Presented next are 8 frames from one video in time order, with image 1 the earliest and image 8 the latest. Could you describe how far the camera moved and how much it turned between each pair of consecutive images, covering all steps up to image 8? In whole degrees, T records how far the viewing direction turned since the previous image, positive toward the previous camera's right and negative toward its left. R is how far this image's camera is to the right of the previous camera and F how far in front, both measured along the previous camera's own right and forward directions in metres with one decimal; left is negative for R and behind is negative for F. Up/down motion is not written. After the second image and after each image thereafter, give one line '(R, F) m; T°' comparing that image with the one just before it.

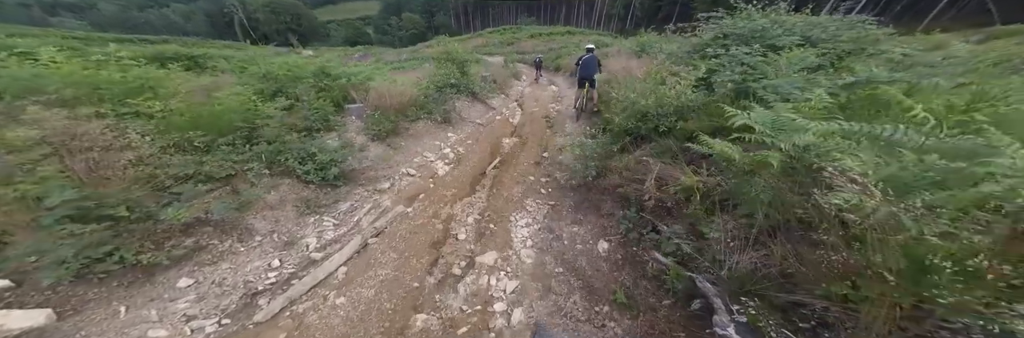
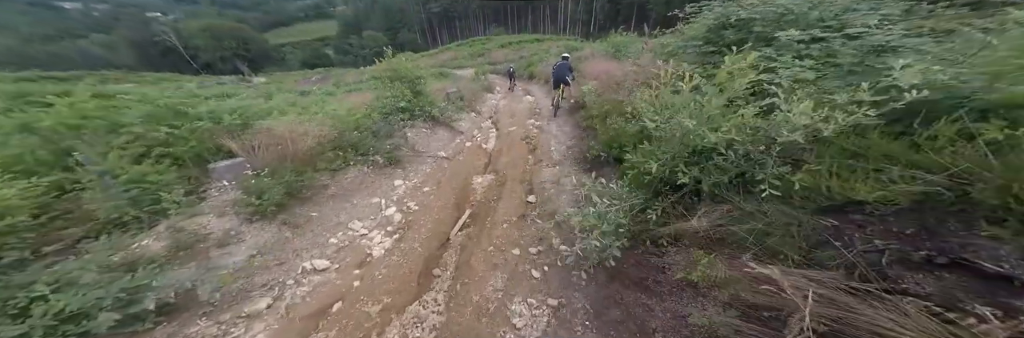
(+0.2, +2.8) m; +4°
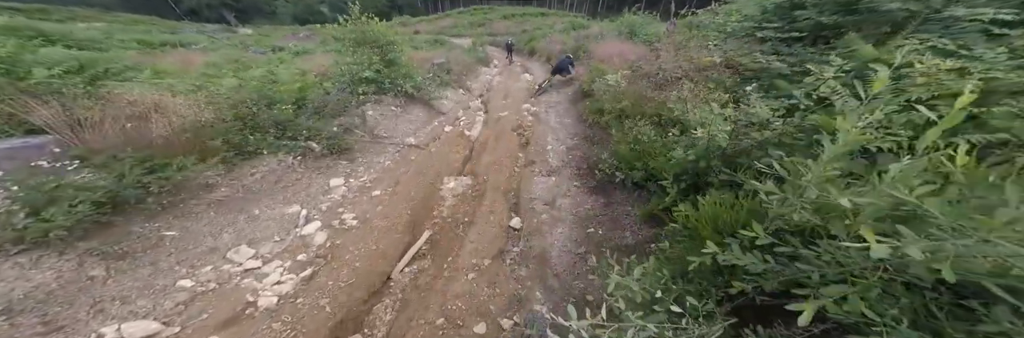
(+0.2, +2.0) m; +1°
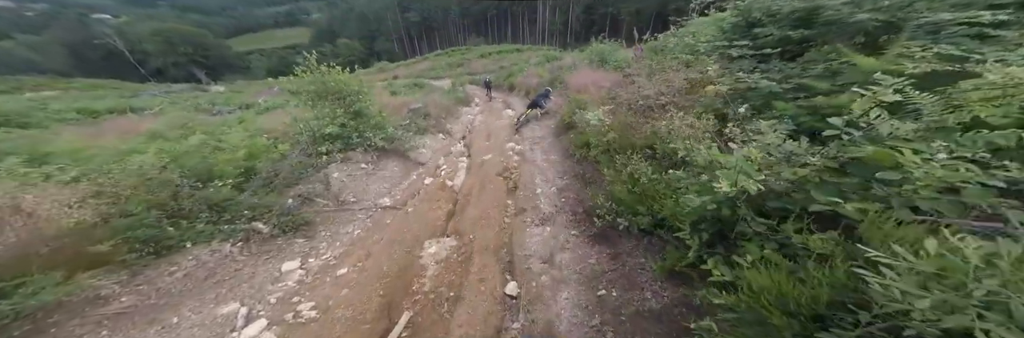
(0.0, +0.6) m; +3°
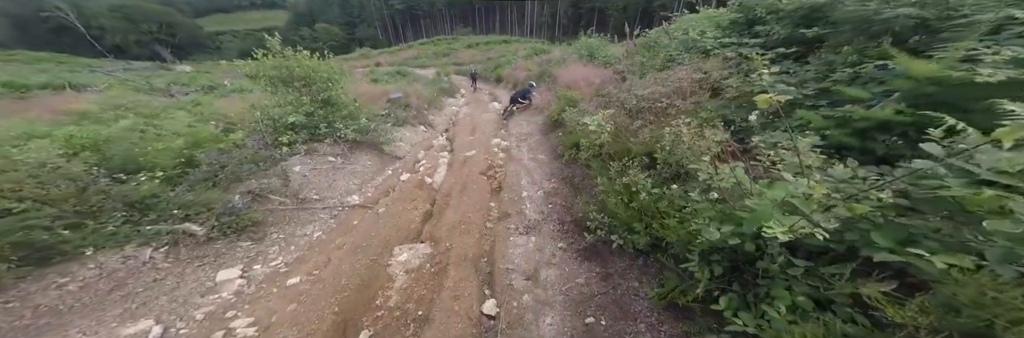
(+0.1, +0.5) m; +3°
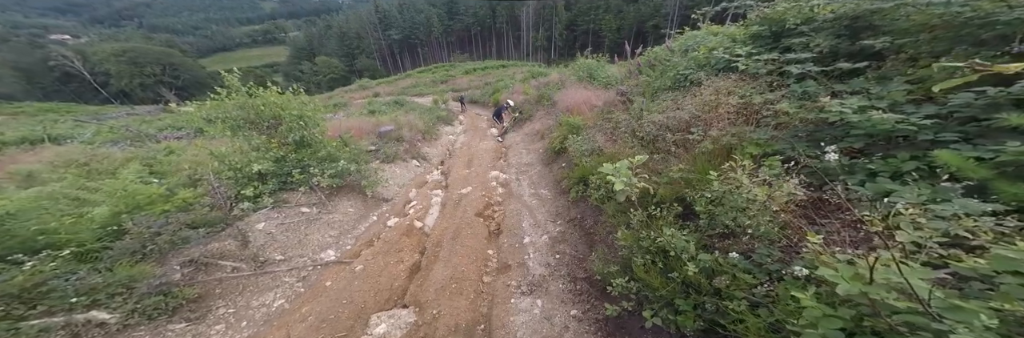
(+0.1, +0.8) m; 0°
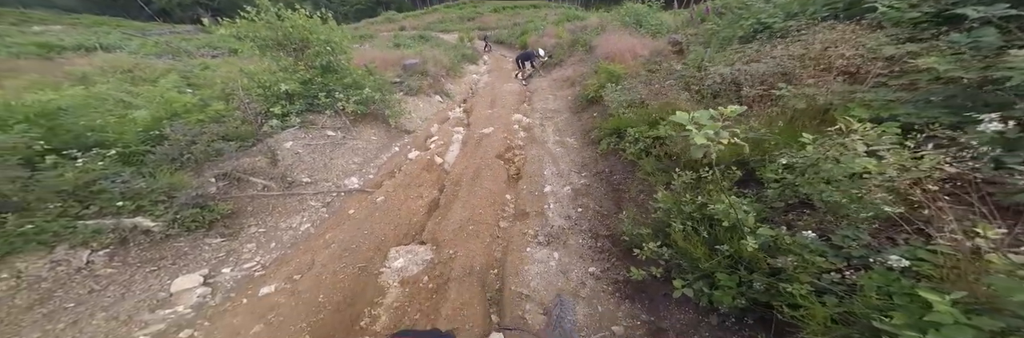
(-0.1, +0.3) m; -4°
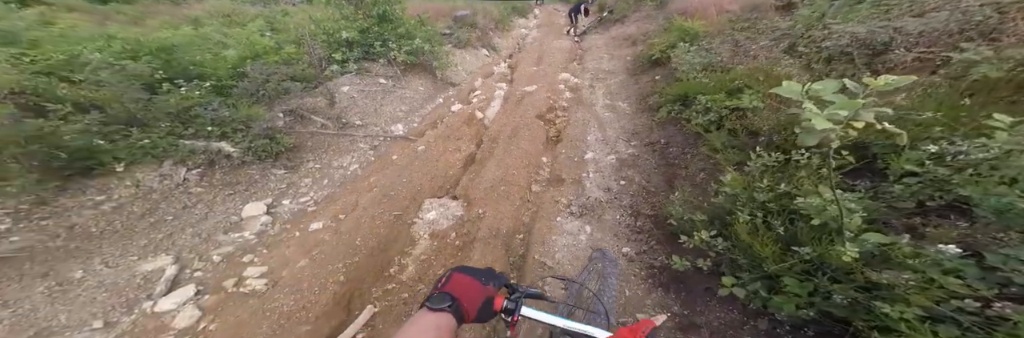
(+0.1, +0.3) m; -9°
